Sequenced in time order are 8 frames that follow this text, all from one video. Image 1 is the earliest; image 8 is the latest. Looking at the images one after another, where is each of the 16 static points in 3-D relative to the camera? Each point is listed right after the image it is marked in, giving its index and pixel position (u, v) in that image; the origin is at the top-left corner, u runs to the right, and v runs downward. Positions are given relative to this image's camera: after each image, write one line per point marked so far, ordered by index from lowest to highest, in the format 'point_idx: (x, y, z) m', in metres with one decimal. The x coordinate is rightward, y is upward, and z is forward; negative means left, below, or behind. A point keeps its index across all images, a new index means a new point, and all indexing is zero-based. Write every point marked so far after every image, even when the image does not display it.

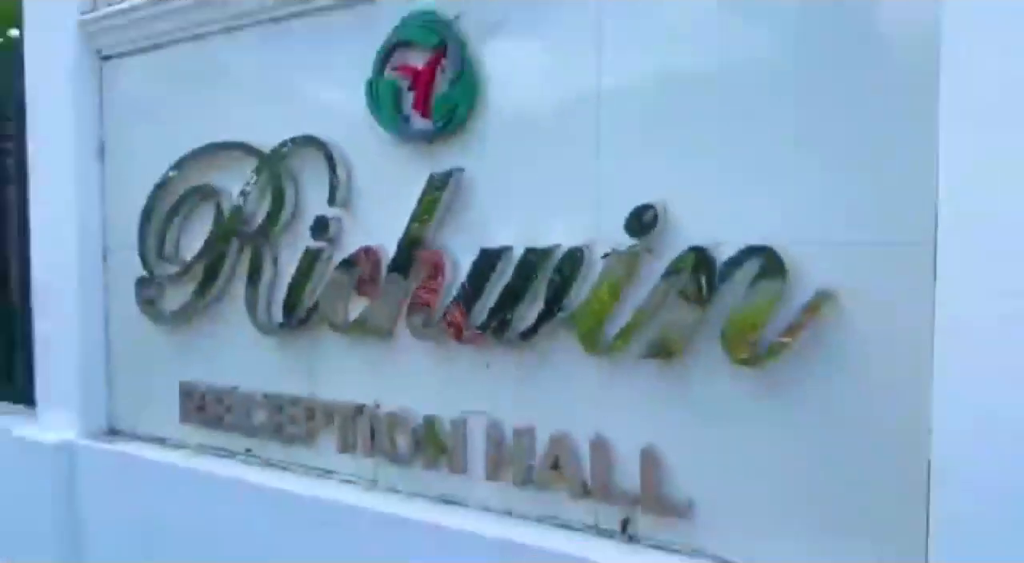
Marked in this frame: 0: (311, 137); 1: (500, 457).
0: (-0.7, +0.5, +1.6) m
1: (0.0, -0.5, +1.3) m
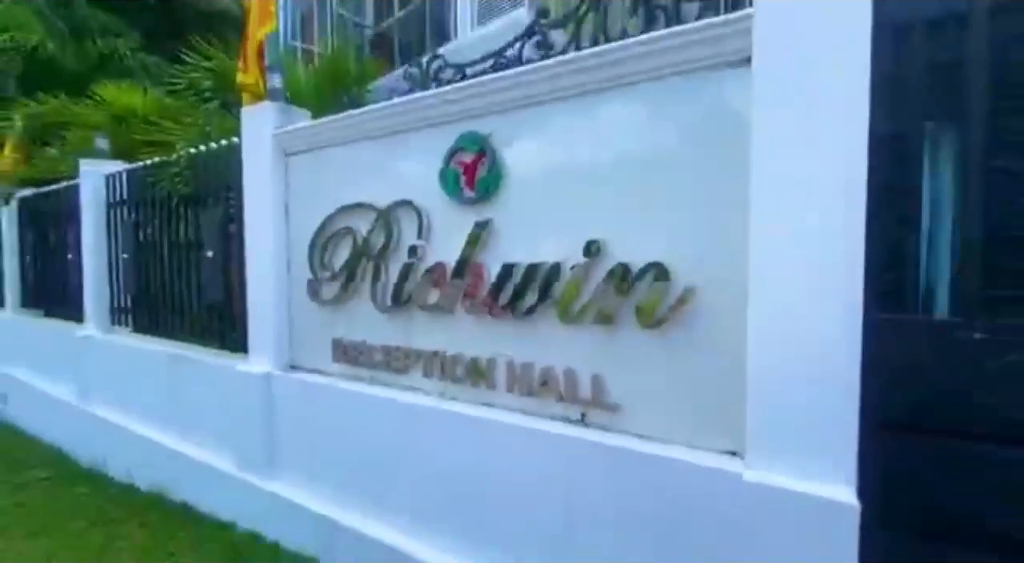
0: (-0.6, +0.5, +2.8) m
1: (0.0, -0.5, +2.4) m
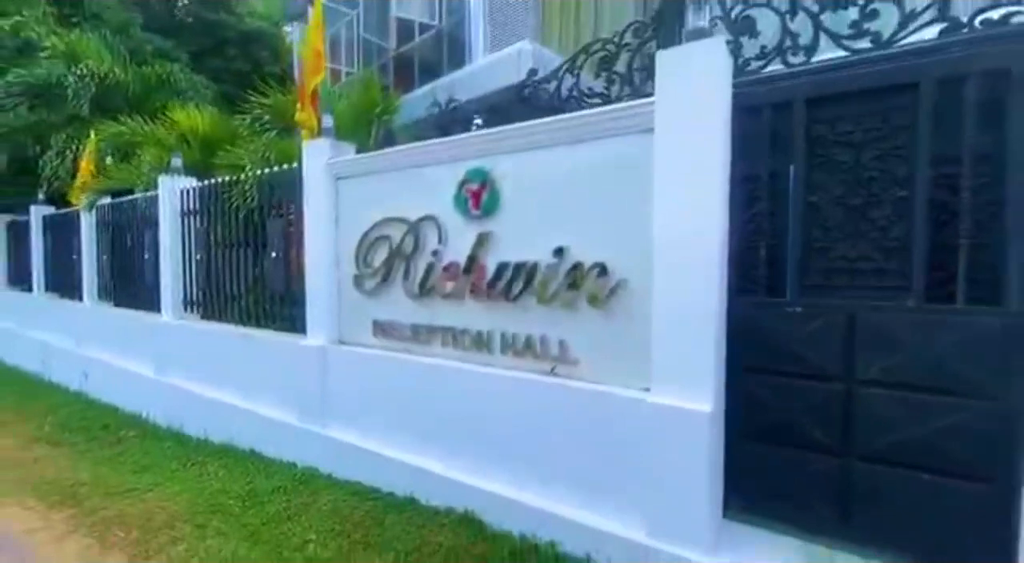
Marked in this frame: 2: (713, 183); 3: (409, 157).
0: (-0.7, +0.5, +3.7) m
1: (0.0, -0.4, +3.3) m
2: (+1.1, +0.5, +2.5) m
3: (-0.8, +1.0, +3.8) m
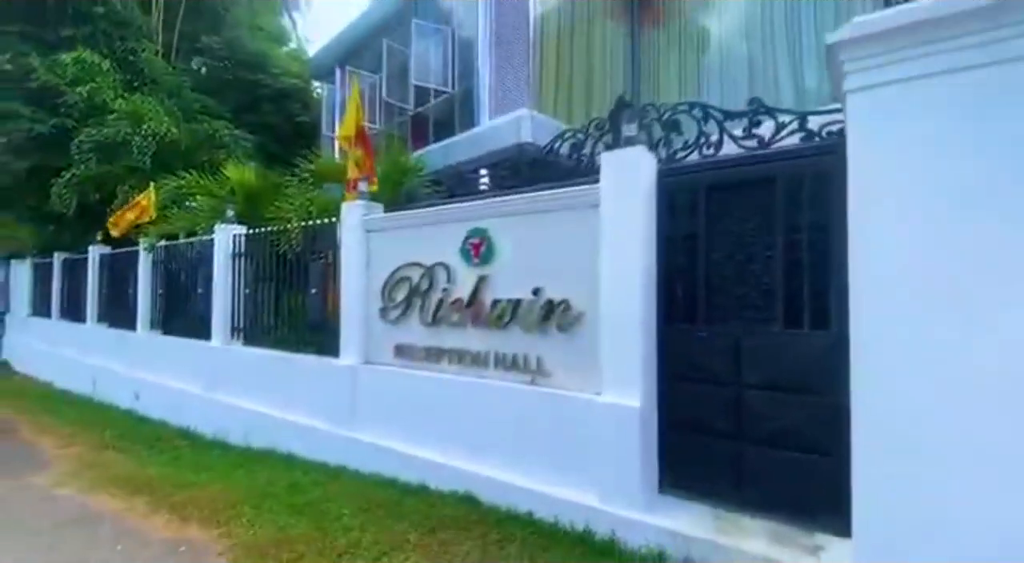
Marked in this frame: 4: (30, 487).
0: (-0.8, +0.2, +4.8) m
1: (-0.1, -0.7, +4.3) m
2: (+1.0, +0.3, +3.6) m
3: (-0.9, +0.7, +4.9) m
4: (-5.5, -2.4, +5.4) m
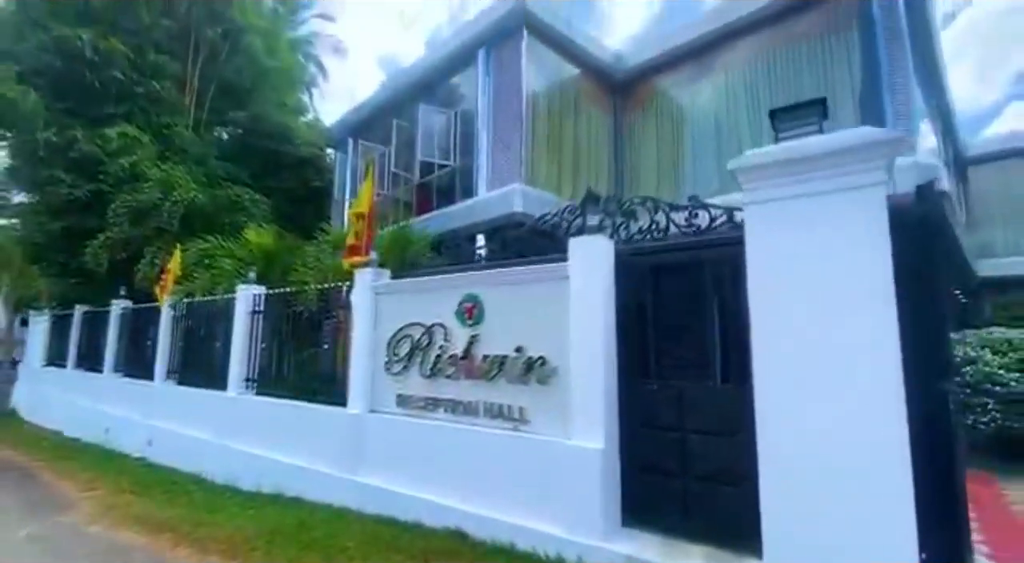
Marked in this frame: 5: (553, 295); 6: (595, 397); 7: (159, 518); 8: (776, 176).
0: (-0.9, -0.5, +5.6) m
1: (-0.3, -1.4, +5.0) m
2: (+0.8, -0.3, +4.4) m
3: (-1.0, 0.0, +5.8) m
4: (-5.7, -3.1, +5.9) m
5: (+0.4, -0.1, +4.8) m
6: (+0.8, -1.1, +4.3) m
7: (-4.5, -3.0, +5.9) m
8: (+2.0, +0.8, +3.6) m
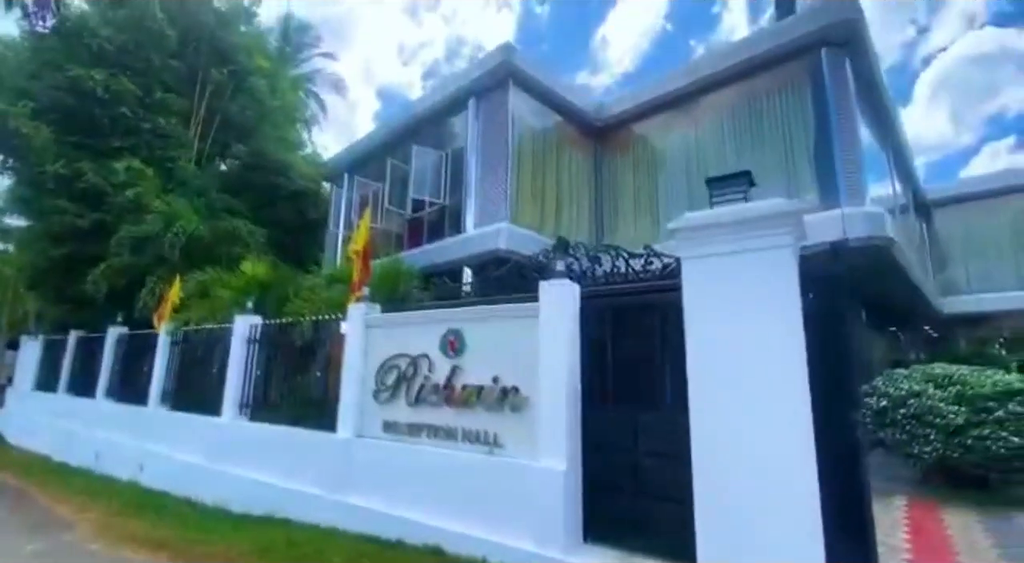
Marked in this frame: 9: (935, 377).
0: (-1.2, -0.9, +6.2) m
1: (-0.5, -1.8, +5.6) m
2: (+0.6, -0.7, +5.0) m
3: (-1.3, -0.5, +6.3) m
4: (-6.0, -3.5, +6.2) m
5: (+0.2, -0.6, +5.4) m
6: (+0.5, -1.5, +4.9) m
7: (-4.8, -3.4, +6.3) m
8: (+1.8, +0.4, +4.3) m
9: (+7.3, -1.7, +8.1) m
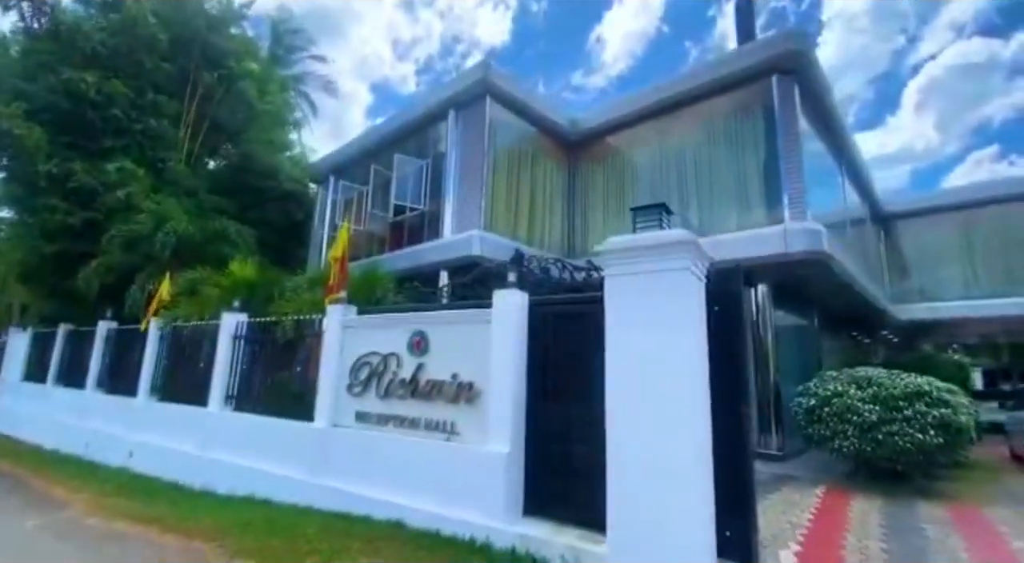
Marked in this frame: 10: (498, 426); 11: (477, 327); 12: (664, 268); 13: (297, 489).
0: (-1.8, -1.0, +6.9) m
1: (-1.1, -1.9, +6.3) m
2: (0.0, -0.8, +5.8) m
3: (-1.9, -0.6, +7.1) m
4: (-6.7, -3.5, +6.9) m
5: (-0.4, -0.7, +6.1) m
6: (-0.1, -1.6, +5.6) m
7: (-5.4, -3.4, +6.9) m
8: (+1.2, +0.3, +5.1) m
9: (+6.7, -1.9, +9.0) m
10: (-0.2, -1.7, +5.7) m
11: (-0.4, -0.6, +6.2) m
12: (+1.6, +0.1, +4.9) m
13: (-3.4, -3.3, +7.3) m
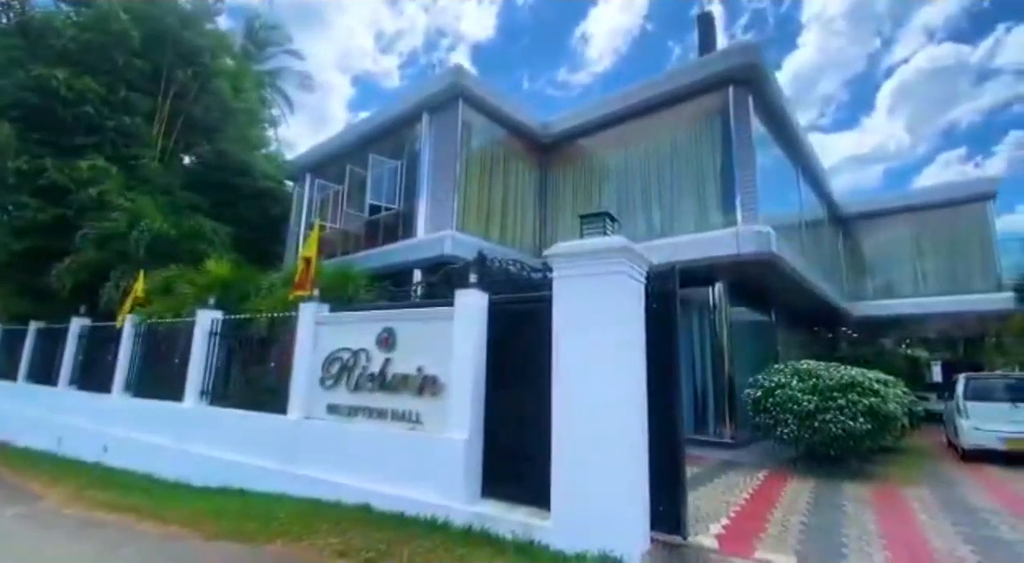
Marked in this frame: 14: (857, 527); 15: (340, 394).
0: (-2.4, -1.0, +7.3) m
1: (-1.7, -1.9, +6.8) m
2: (-0.5, -0.8, +6.3) m
3: (-2.5, -0.6, +7.5) m
4: (-7.2, -3.5, +7.1) m
5: (-1.0, -0.7, +6.6) m
6: (-0.6, -1.6, +6.1) m
7: (-6.0, -3.4, +7.2) m
8: (+0.7, +0.2, +5.6) m
9: (+6.0, -1.9, +9.8) m
10: (-0.7, -1.7, +6.1) m
11: (-1.0, -0.6, +6.6) m
12: (+1.1, +0.1, +5.4) m
13: (-4.0, -3.2, +7.7) m
14: (+4.6, -3.2, +6.2) m
15: (-2.7, -1.8, +7.4) m
